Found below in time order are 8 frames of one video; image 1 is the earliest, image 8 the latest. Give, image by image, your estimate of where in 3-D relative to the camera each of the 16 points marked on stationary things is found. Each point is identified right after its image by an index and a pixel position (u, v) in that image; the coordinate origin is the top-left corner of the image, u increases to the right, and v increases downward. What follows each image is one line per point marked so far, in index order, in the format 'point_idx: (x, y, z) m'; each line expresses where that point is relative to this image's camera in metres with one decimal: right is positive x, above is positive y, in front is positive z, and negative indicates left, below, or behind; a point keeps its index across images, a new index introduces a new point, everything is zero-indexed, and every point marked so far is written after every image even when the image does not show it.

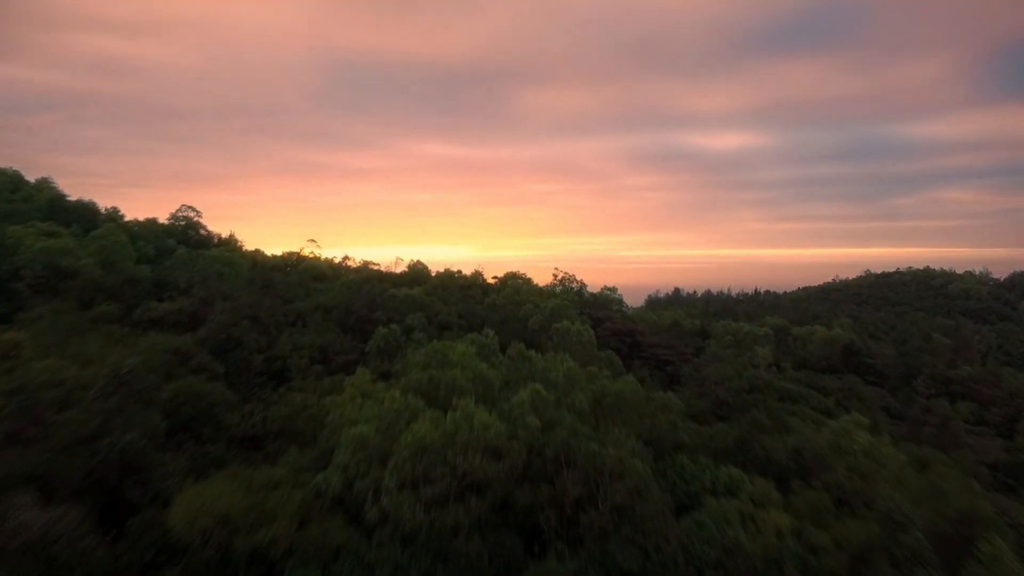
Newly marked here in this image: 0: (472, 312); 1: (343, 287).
0: (-0.7, -0.4, +13.5) m
1: (-2.7, 0.0, +13.4) m
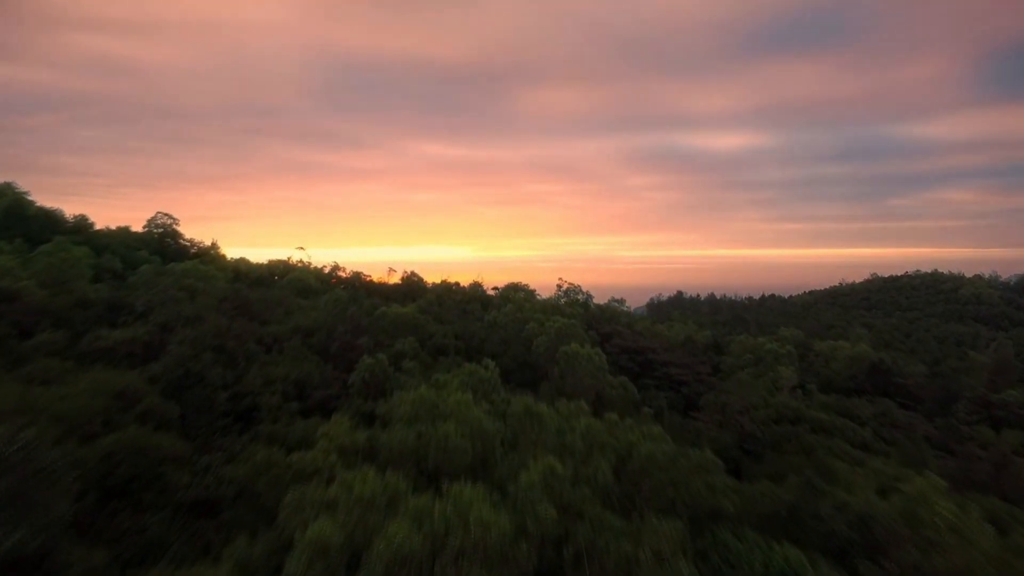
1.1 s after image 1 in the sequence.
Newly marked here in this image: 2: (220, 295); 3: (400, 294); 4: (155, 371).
0: (-0.6, -0.7, +12.2) m
1: (-2.6, -0.2, +12.1) m
2: (-3.9, -0.1, +11.2) m
3: (-2.0, -0.1, +15.0) m
4: (-3.2, -0.7, +7.6) m
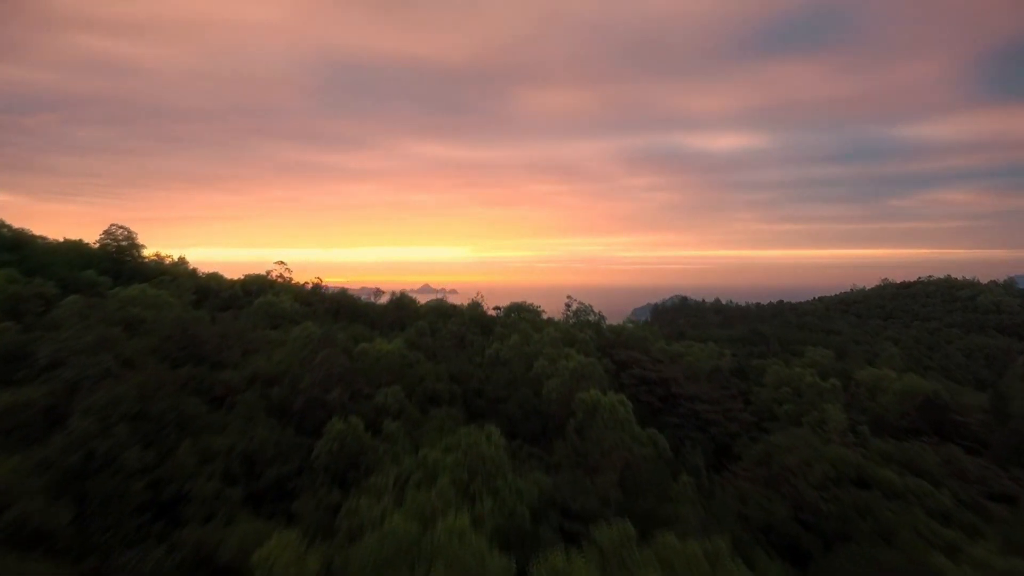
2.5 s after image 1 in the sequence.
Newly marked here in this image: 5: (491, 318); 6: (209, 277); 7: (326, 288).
0: (-0.5, -1.1, +10.3) m
1: (-2.6, -0.6, +10.2) m
2: (-3.8, -0.5, +9.3) m
3: (-1.9, -0.5, +13.1) m
4: (-3.1, -1.1, +5.7) m
5: (-0.4, -0.5, +14.4) m
6: (-5.6, +0.2, +15.6) m
7: (-3.7, -0.1, +17.1) m
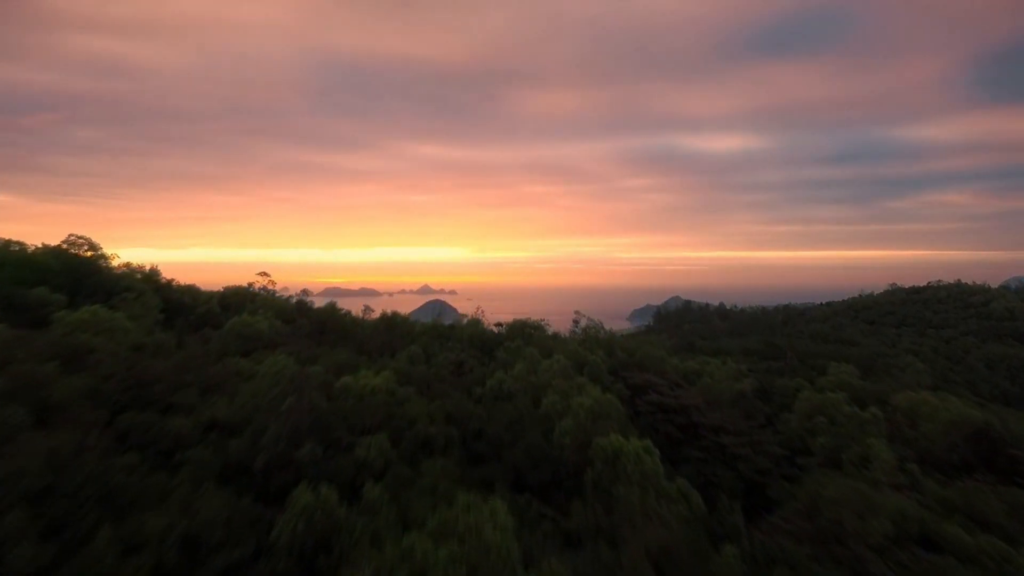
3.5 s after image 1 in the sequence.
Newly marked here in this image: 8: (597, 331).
0: (-0.5, -1.3, +8.9) m
1: (-2.5, -0.9, +8.8) m
2: (-3.7, -0.7, +7.9) m
3: (-1.8, -0.7, +11.7) m
4: (-3.1, -1.4, +4.3) m
5: (-0.3, -0.8, +13.0) m
6: (-5.5, -0.1, +14.2) m
7: (-3.7, -0.3, +15.7) m
8: (+1.7, -0.9, +17.1) m
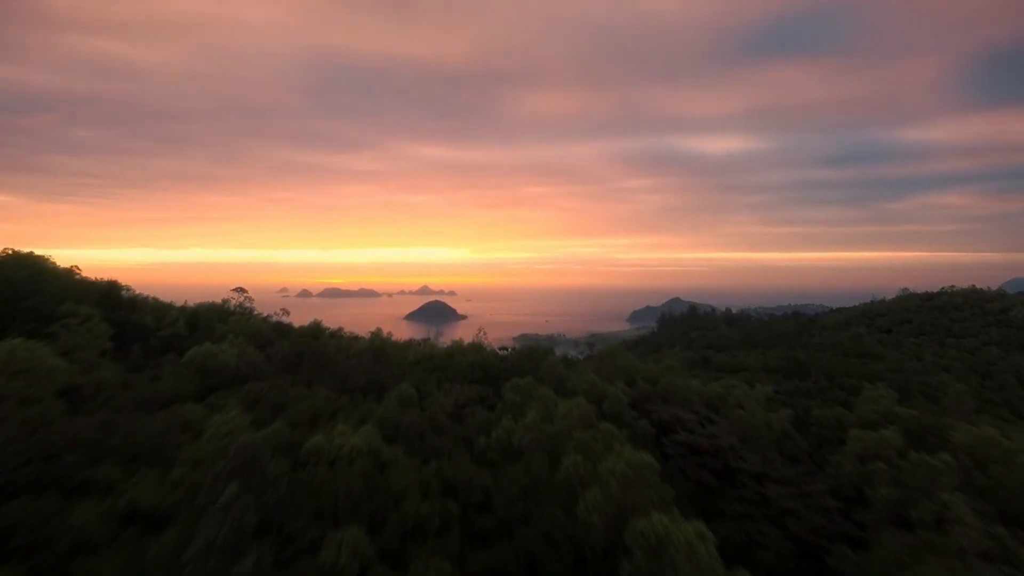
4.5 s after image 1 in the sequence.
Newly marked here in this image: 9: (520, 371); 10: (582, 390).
0: (-0.4, -1.6, +7.2) m
1: (-2.4, -1.2, +7.1) m
2: (-3.6, -1.0, +6.2) m
3: (-1.7, -1.0, +10.0) m
4: (-3.0, -1.6, +2.6) m
5: (-0.2, -1.1, +11.3) m
6: (-5.4, -0.4, +12.5) m
7: (-3.6, -0.6, +14.0) m
8: (+1.8, -1.2, +15.4) m
9: (+0.1, -1.2, +12.0) m
10: (+0.9, -1.3, +11.0) m
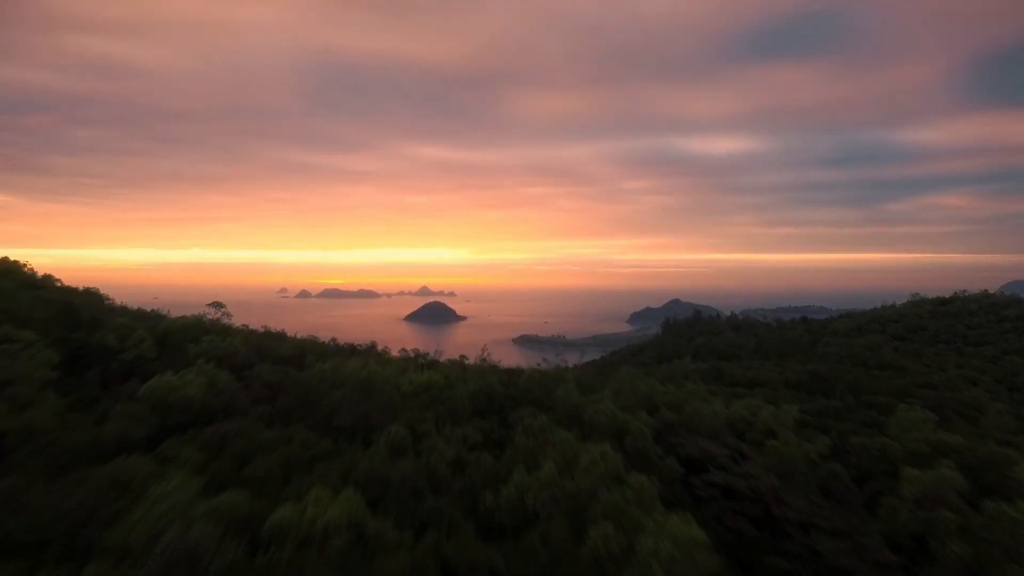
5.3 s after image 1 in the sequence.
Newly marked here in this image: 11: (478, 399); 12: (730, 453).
0: (-0.3, -1.8, +5.8) m
1: (-2.3, -1.4, +5.7) m
2: (-3.5, -1.2, +4.8) m
3: (-1.6, -1.2, +8.6) m
4: (-2.9, -1.9, +1.2) m
5: (-0.1, -1.3, +9.9) m
6: (-5.3, -0.6, +11.1) m
7: (-3.5, -0.8, +12.6) m
8: (+1.9, -1.5, +14.0) m
9: (+0.2, -1.4, +10.7) m
10: (+1.0, -1.5, +9.6) m
11: (-0.4, -1.3, +10.2) m
12: (+2.8, -2.1, +10.9) m
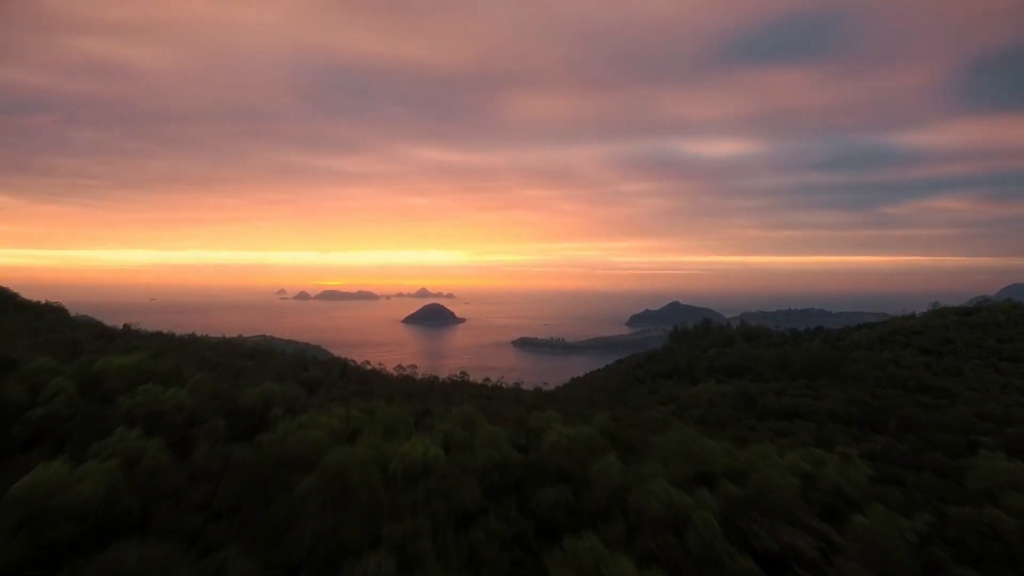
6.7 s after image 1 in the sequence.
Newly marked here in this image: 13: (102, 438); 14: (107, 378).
0: (-0.1, -2.2, +3.3) m
1: (-2.1, -1.8, +3.2) m
2: (-3.3, -1.6, +2.3) m
3: (-1.4, -1.6, +6.1) m
4: (-2.6, -2.2, -1.3) m
5: (+0.1, -1.7, +7.4) m
6: (-5.1, -1.0, +8.6) m
7: (-3.3, -1.2, +10.1) m
8: (+2.1, -1.9, +11.5) m
9: (+0.4, -1.8, +8.2) m
10: (+1.2, -1.9, +7.1) m
11: (-0.2, -1.7, +7.7) m
12: (+3.0, -2.5, +8.4) m
13: (-3.7, -1.3, +7.7) m
14: (-4.7, -1.0, +9.9) m
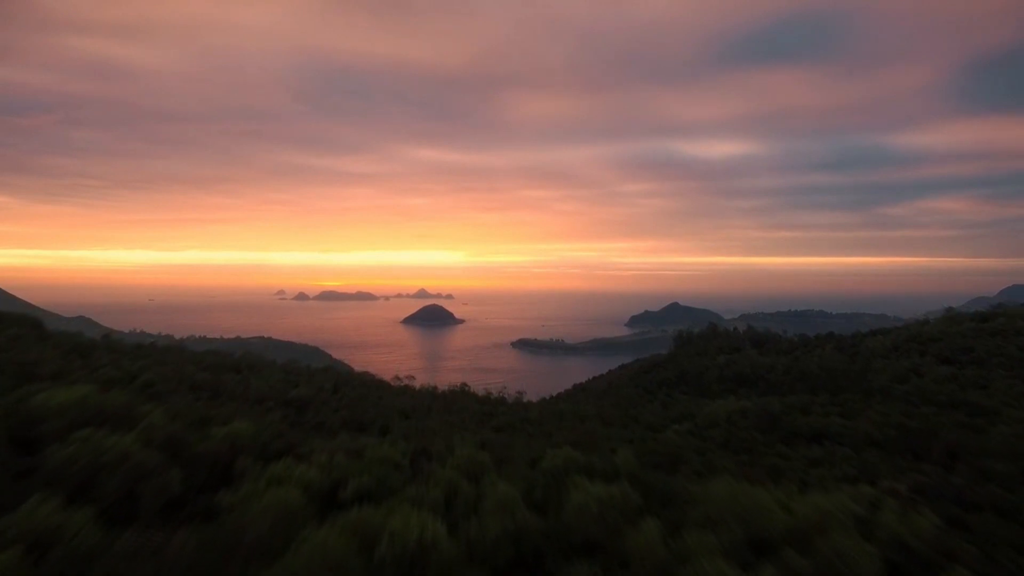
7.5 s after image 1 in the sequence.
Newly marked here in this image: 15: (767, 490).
0: (+0.1, -2.5, +1.6) m
1: (-1.9, -2.0, +1.6) m
2: (-3.1, -1.8, +0.6) m
3: (-1.3, -1.9, +4.5) m
4: (-2.5, -2.5, -2.9) m
5: (+0.3, -1.9, +5.8) m
6: (-5.0, -1.2, +7.0) m
7: (-3.1, -1.5, +8.5) m
8: (+2.2, -2.1, +9.9) m
9: (+0.6, -2.1, +6.5) m
10: (+1.4, -2.1, +5.5) m
11: (-0.1, -1.9, +6.1) m
12: (+3.1, -2.7, +6.8) m
13: (-3.6, -1.6, +6.1) m
14: (-4.6, -1.2, +8.3) m
15: (+3.1, -2.4, +10.6) m
